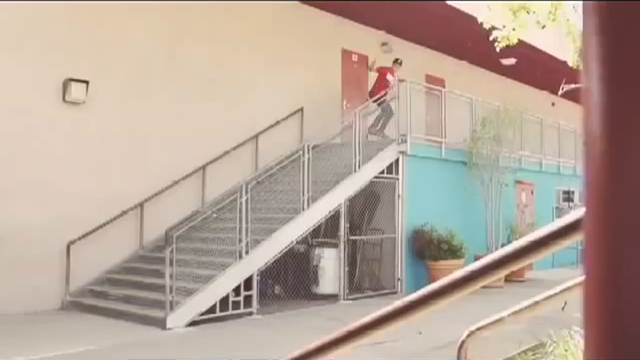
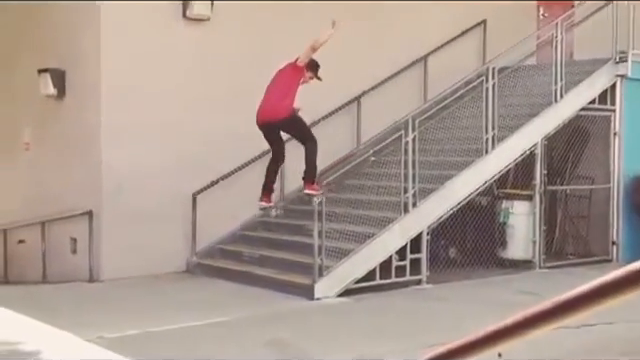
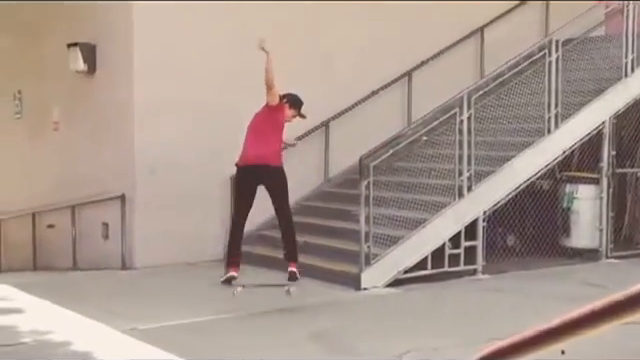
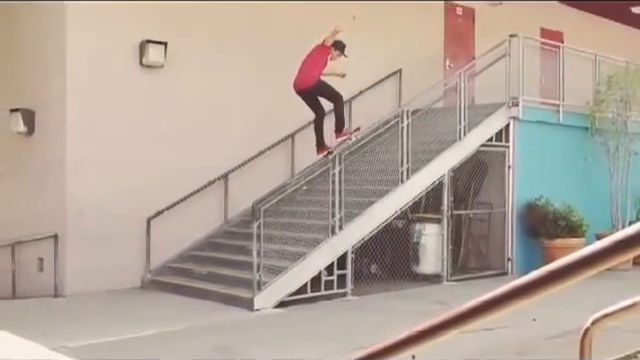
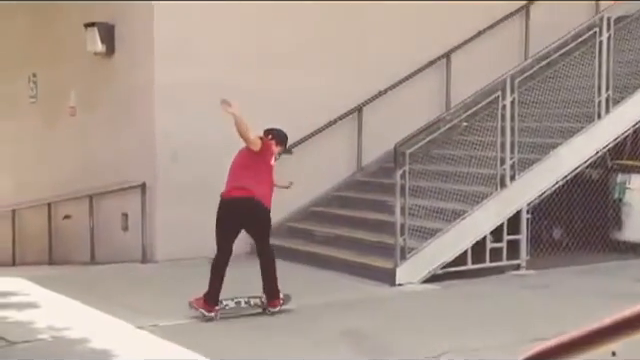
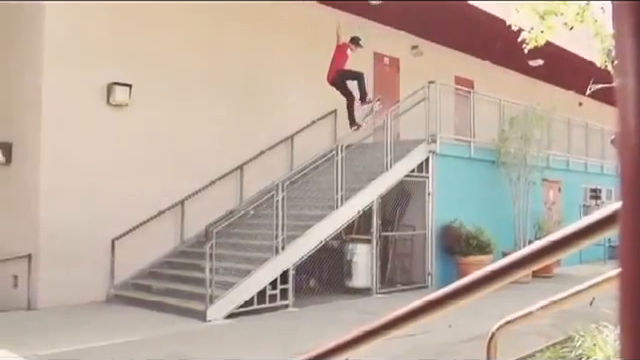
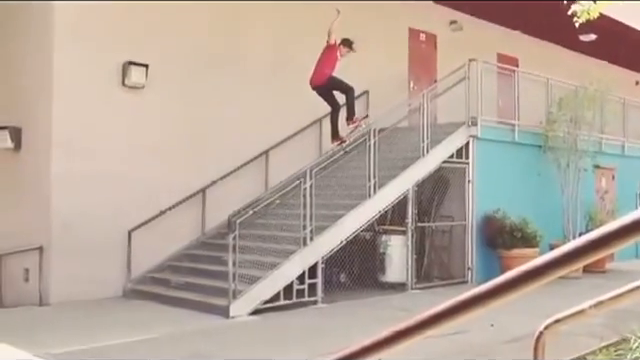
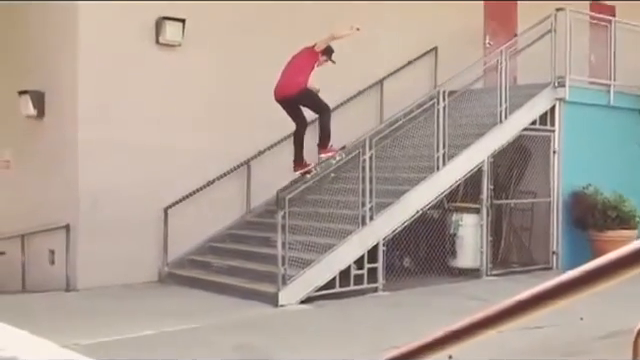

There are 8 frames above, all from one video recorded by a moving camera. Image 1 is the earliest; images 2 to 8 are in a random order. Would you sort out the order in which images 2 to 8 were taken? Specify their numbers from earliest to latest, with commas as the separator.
6, 7, 4, 8, 2, 3, 5
